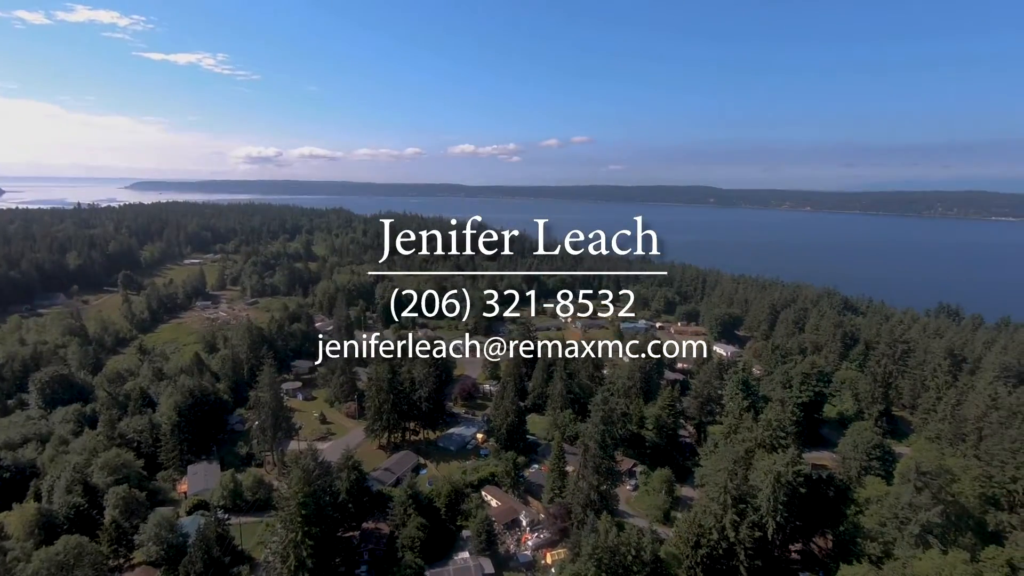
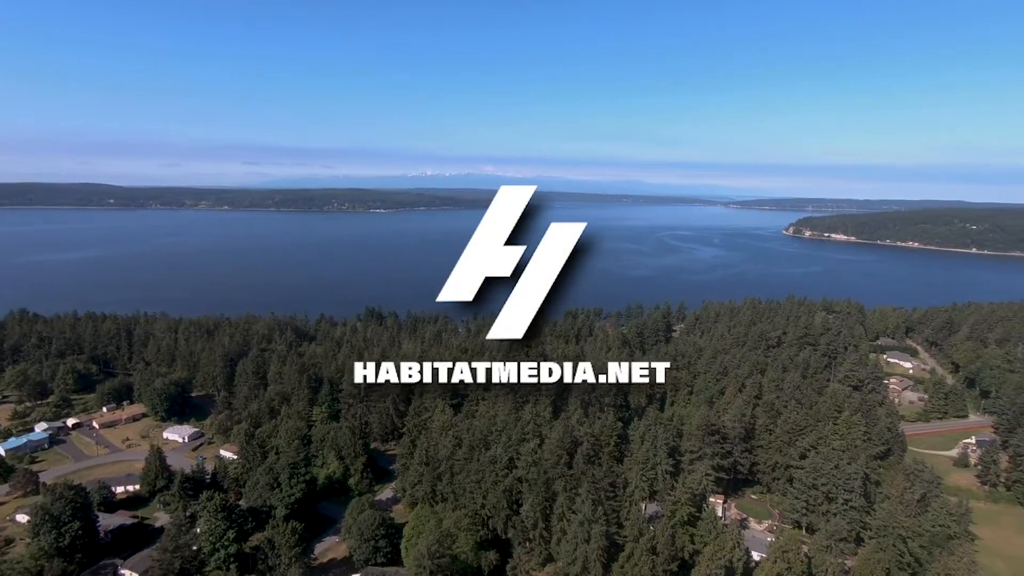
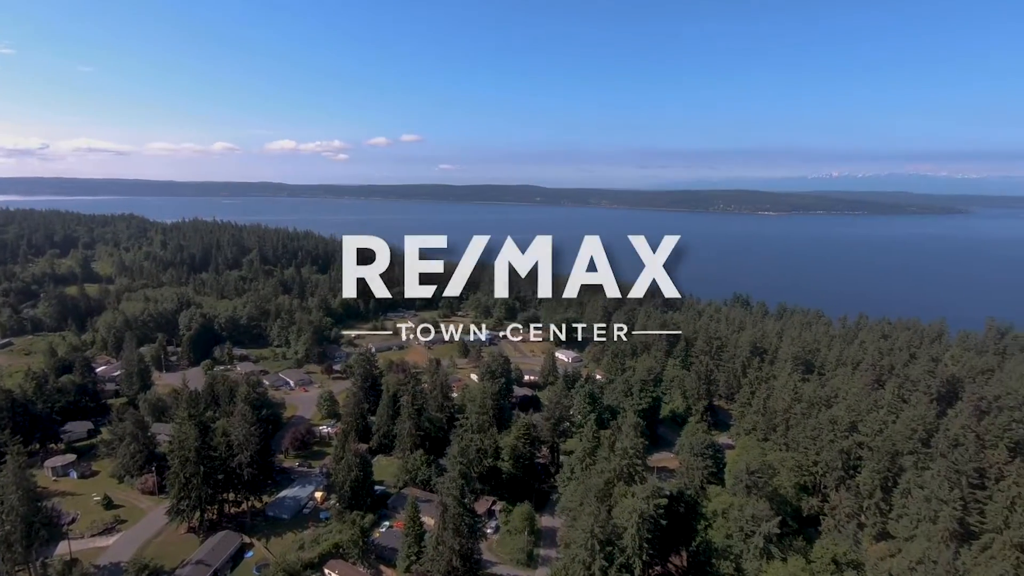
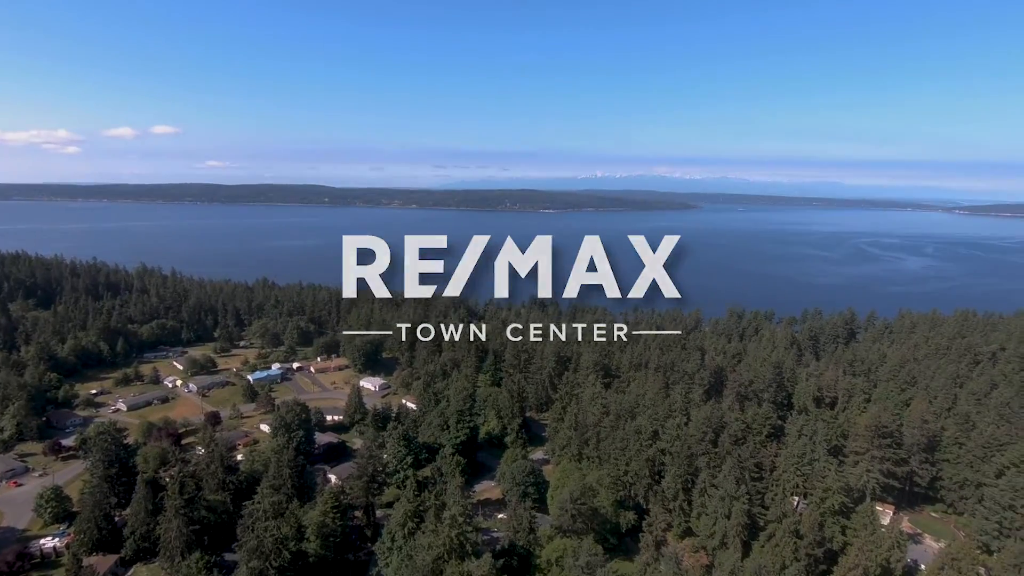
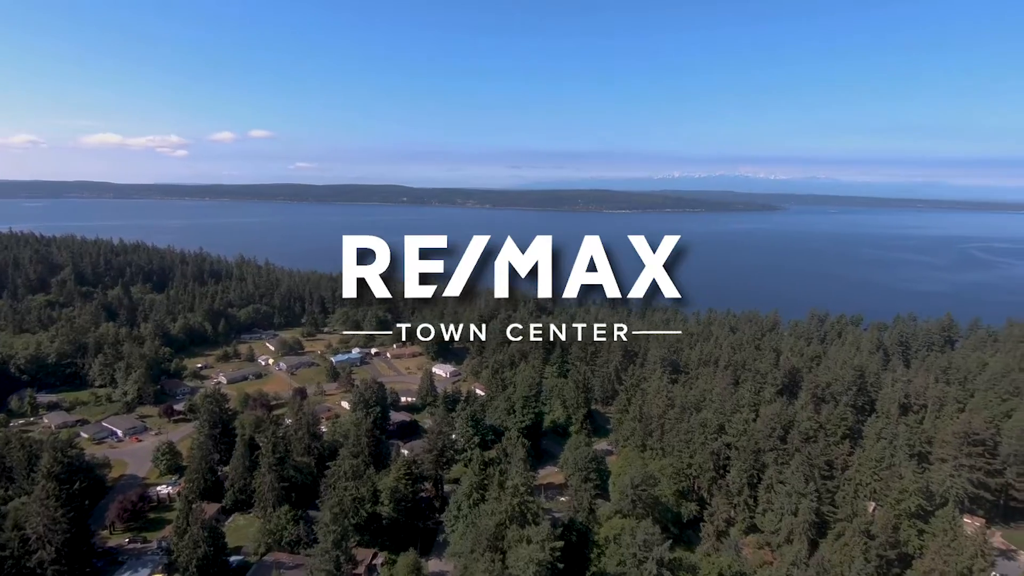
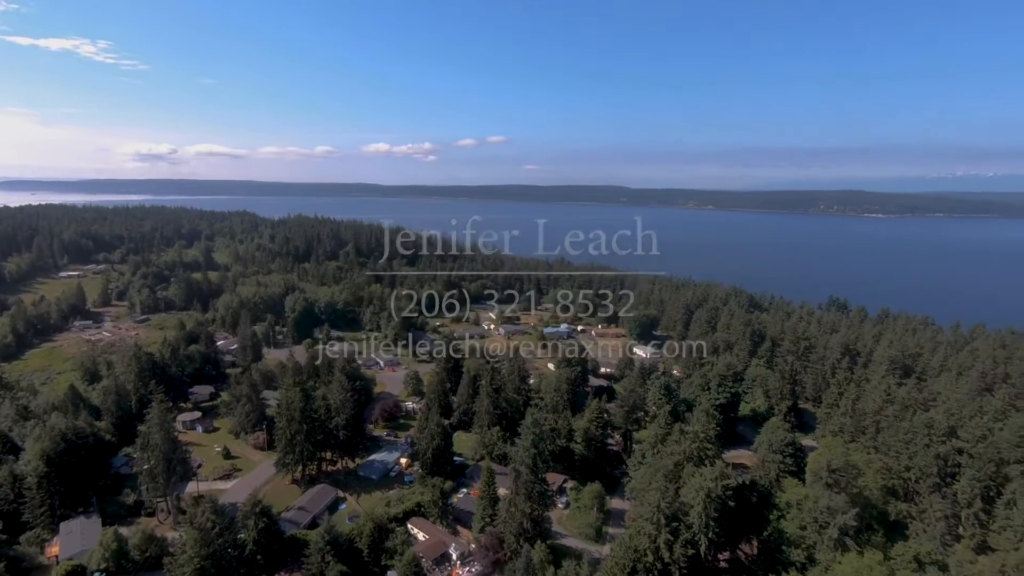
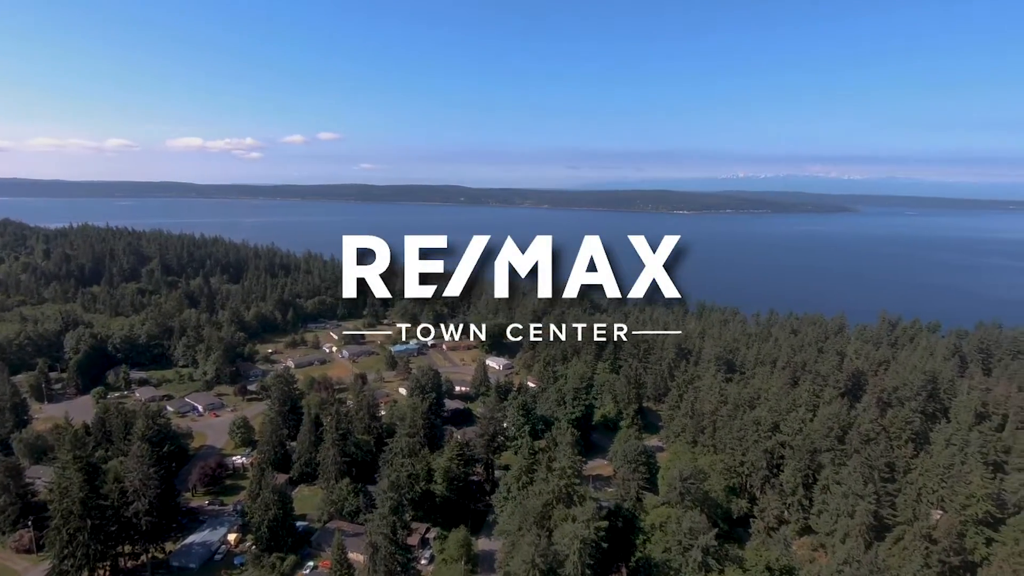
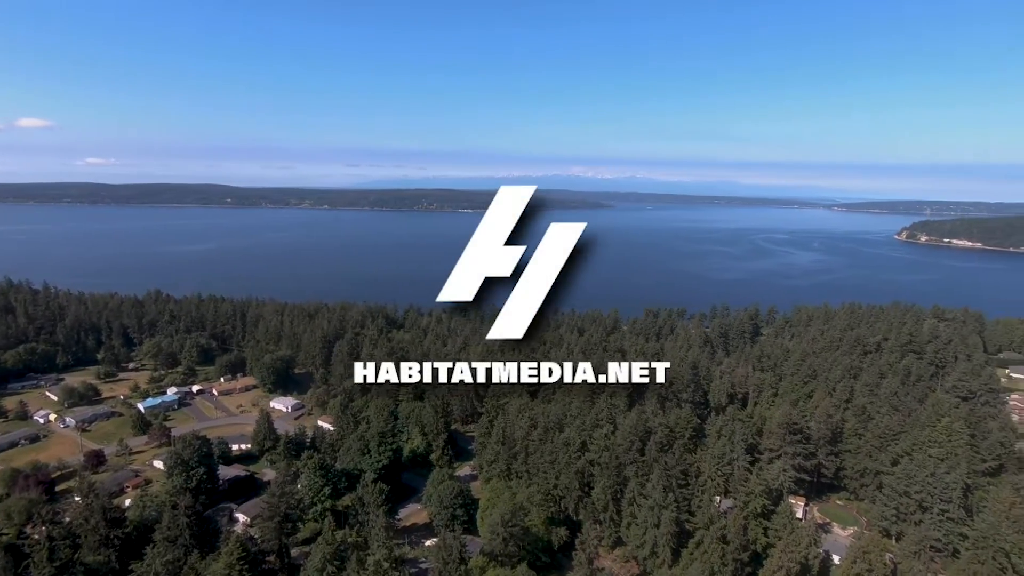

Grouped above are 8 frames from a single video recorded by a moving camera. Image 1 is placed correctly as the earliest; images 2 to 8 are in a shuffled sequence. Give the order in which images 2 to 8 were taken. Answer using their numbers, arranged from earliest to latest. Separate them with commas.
6, 3, 7, 5, 4, 8, 2
